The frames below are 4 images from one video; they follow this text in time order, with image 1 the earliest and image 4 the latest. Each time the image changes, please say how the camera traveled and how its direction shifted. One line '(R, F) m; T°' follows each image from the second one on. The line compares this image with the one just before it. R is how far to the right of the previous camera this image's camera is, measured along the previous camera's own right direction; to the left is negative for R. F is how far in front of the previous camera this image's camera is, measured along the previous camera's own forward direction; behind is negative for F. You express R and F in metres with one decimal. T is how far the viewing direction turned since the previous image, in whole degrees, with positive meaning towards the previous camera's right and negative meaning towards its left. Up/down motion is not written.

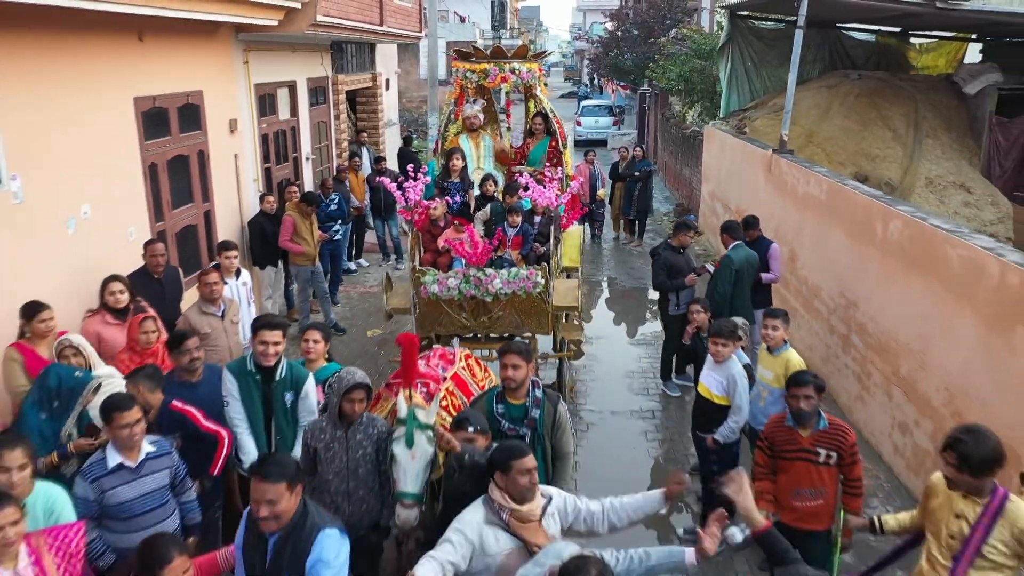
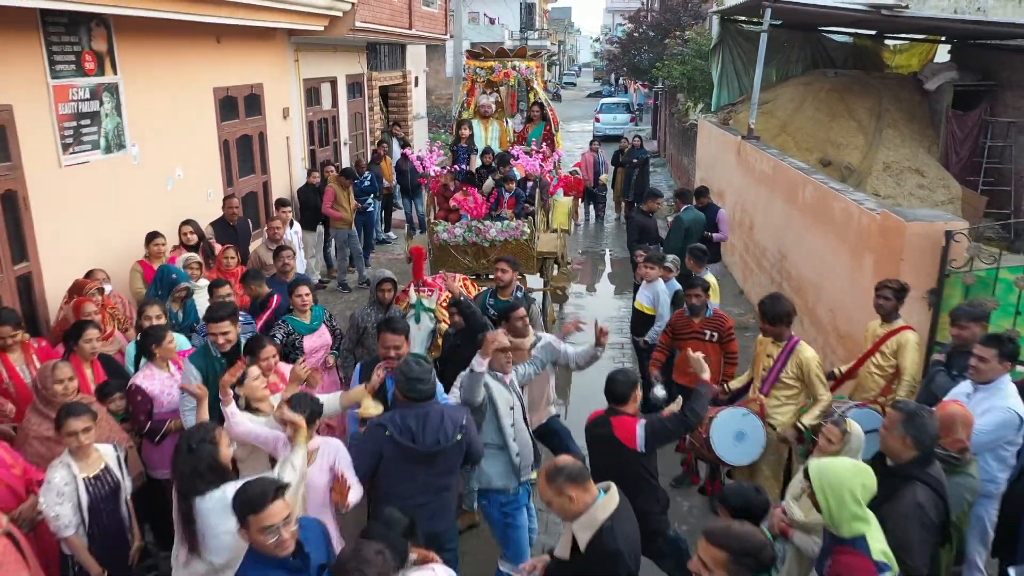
(+0.4, -1.7) m; -2°
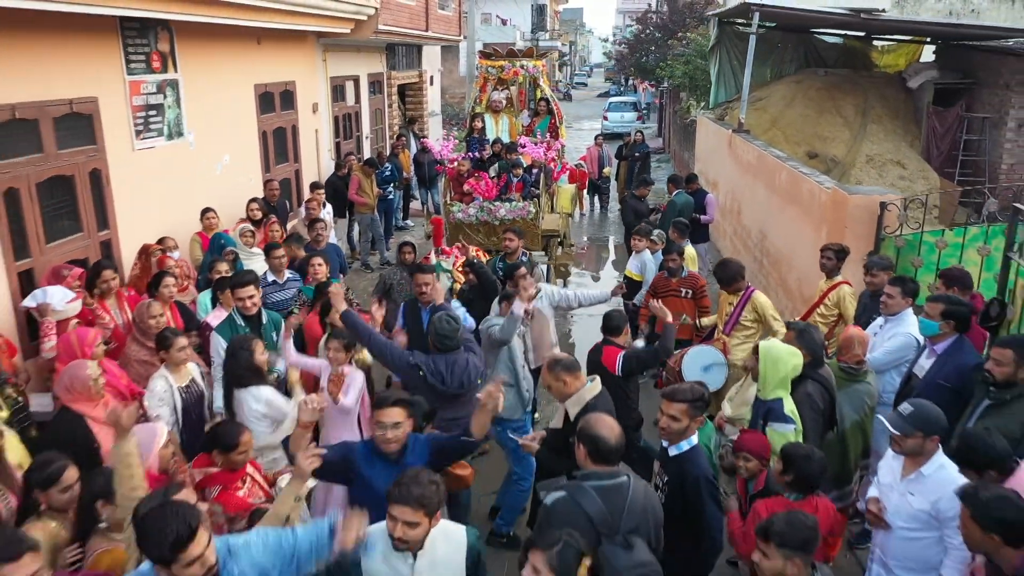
(0.0, -1.0) m; -1°
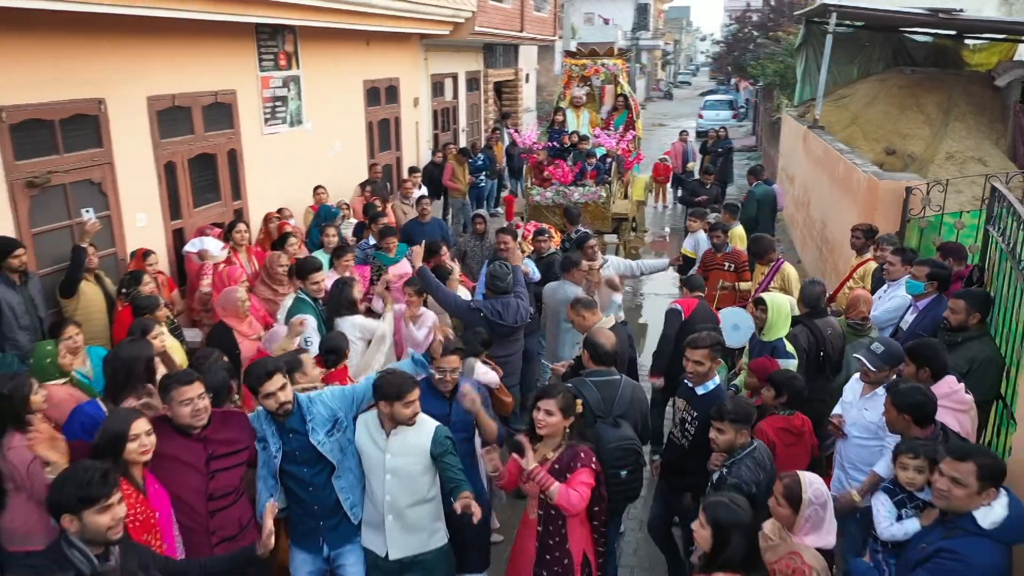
(+0.3, -1.0) m; -7°
